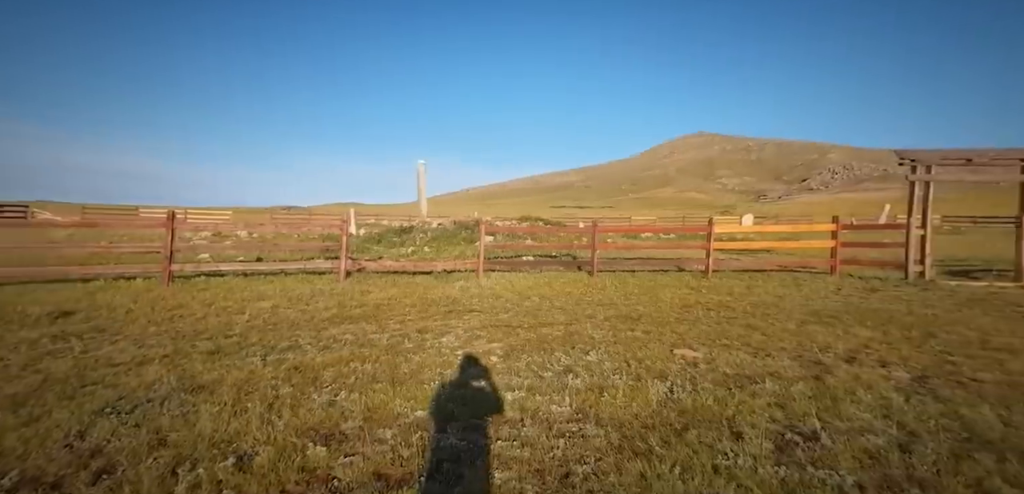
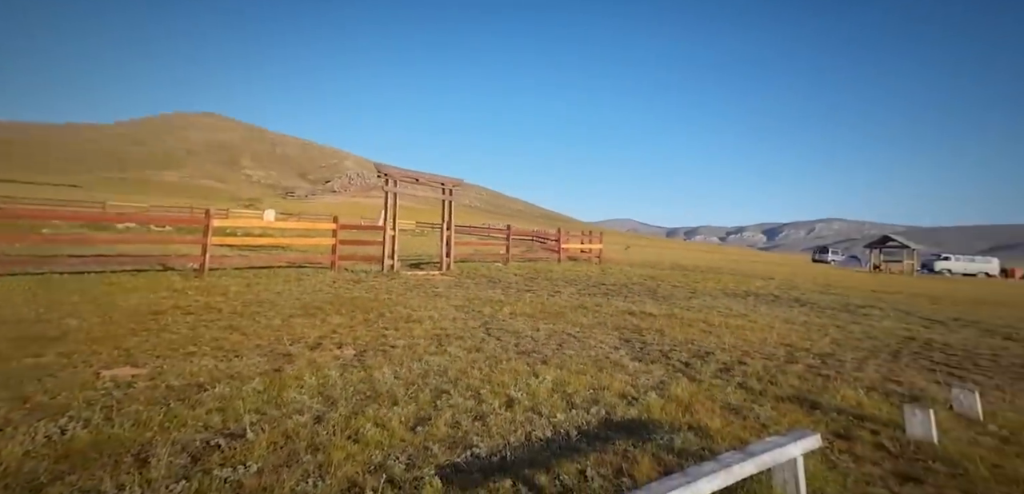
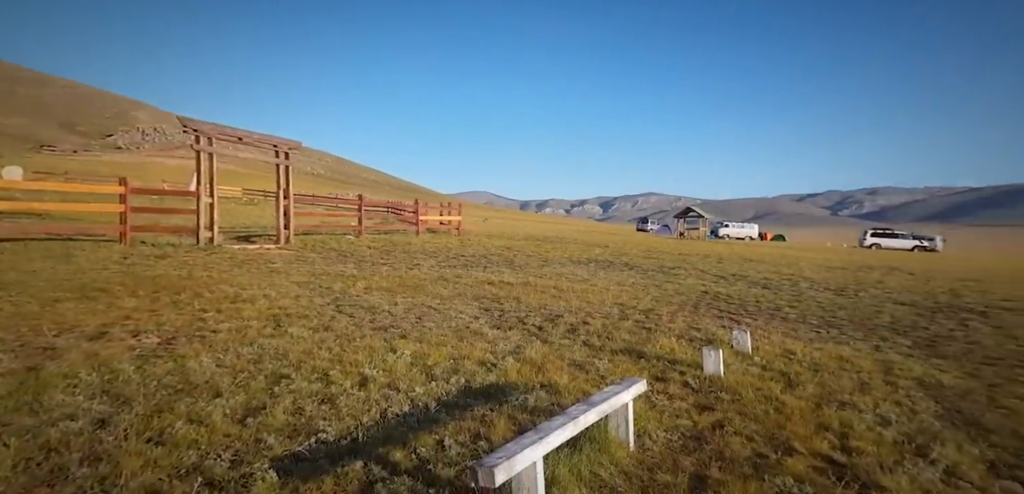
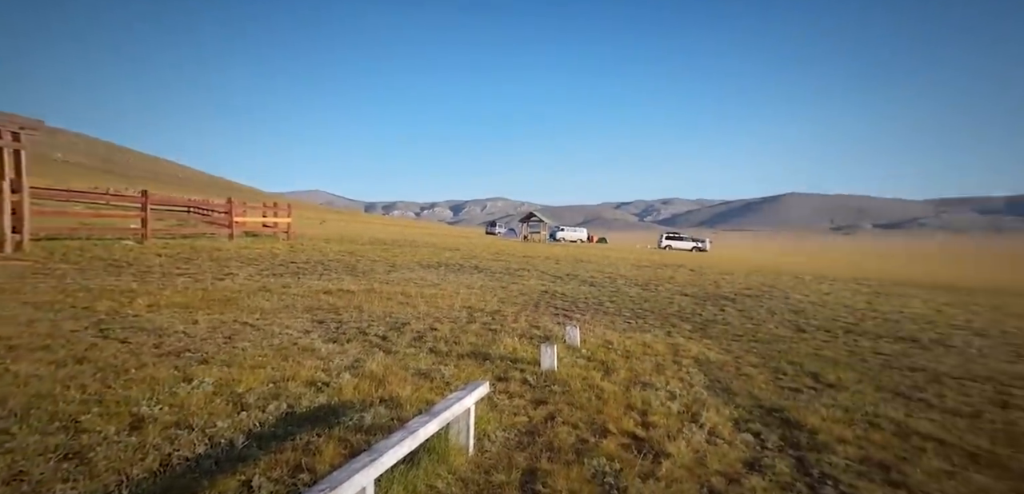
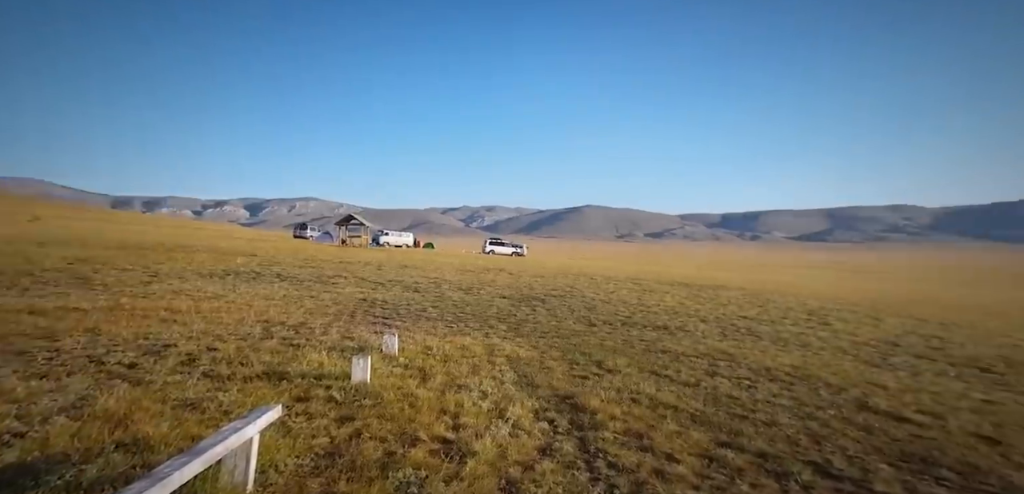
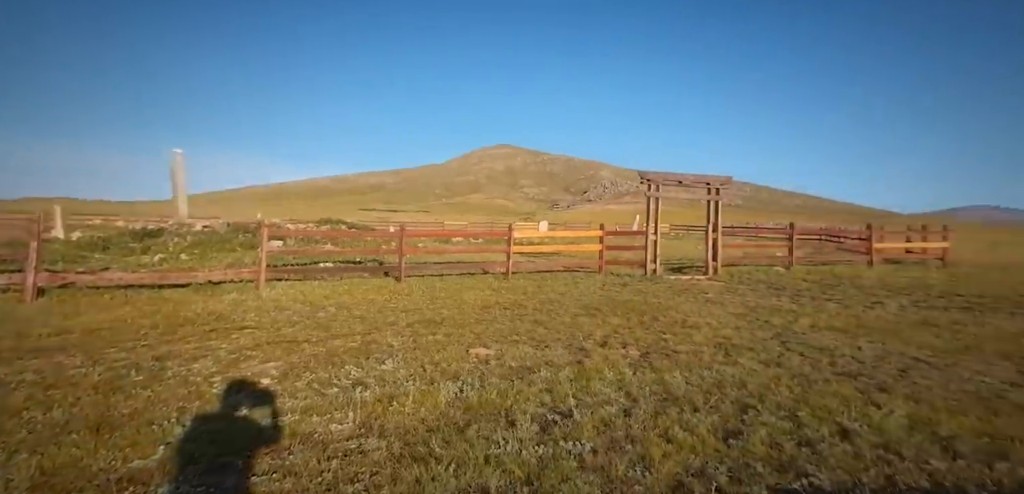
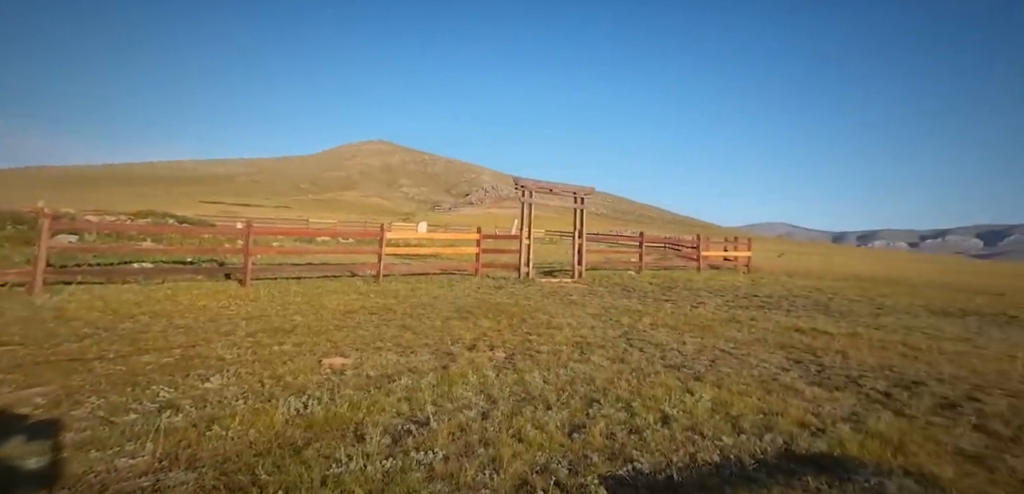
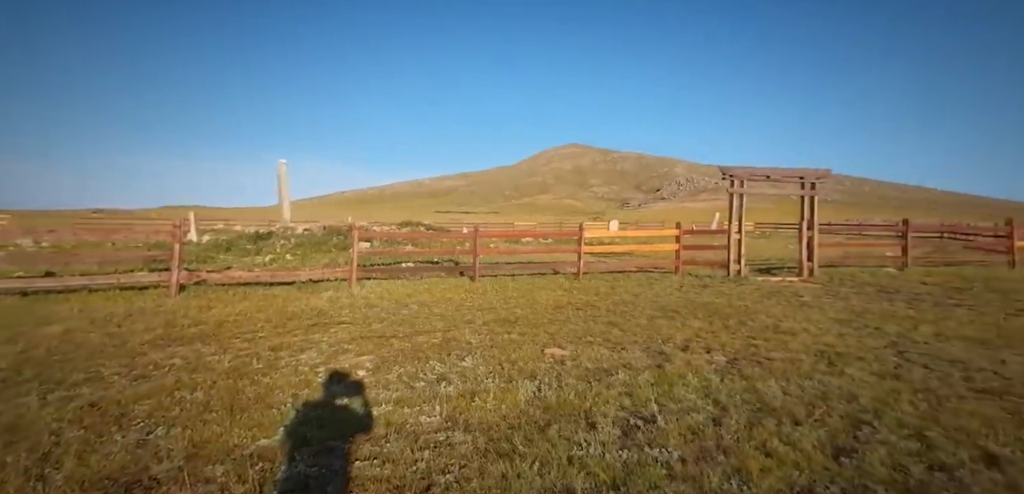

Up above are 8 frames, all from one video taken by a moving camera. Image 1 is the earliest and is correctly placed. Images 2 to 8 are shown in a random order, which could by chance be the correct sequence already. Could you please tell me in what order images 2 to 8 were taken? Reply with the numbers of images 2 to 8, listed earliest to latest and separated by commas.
8, 6, 7, 2, 3, 4, 5
